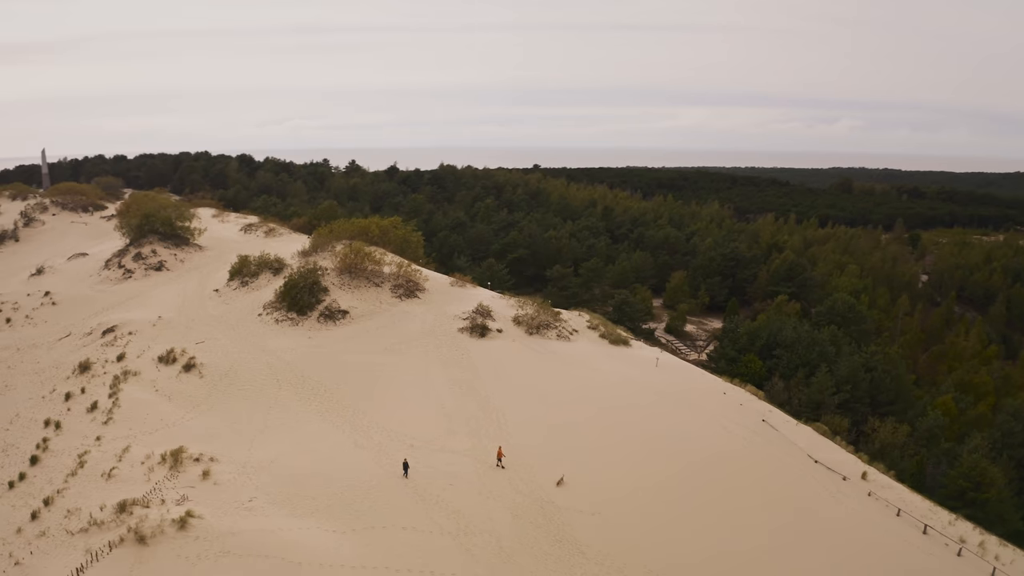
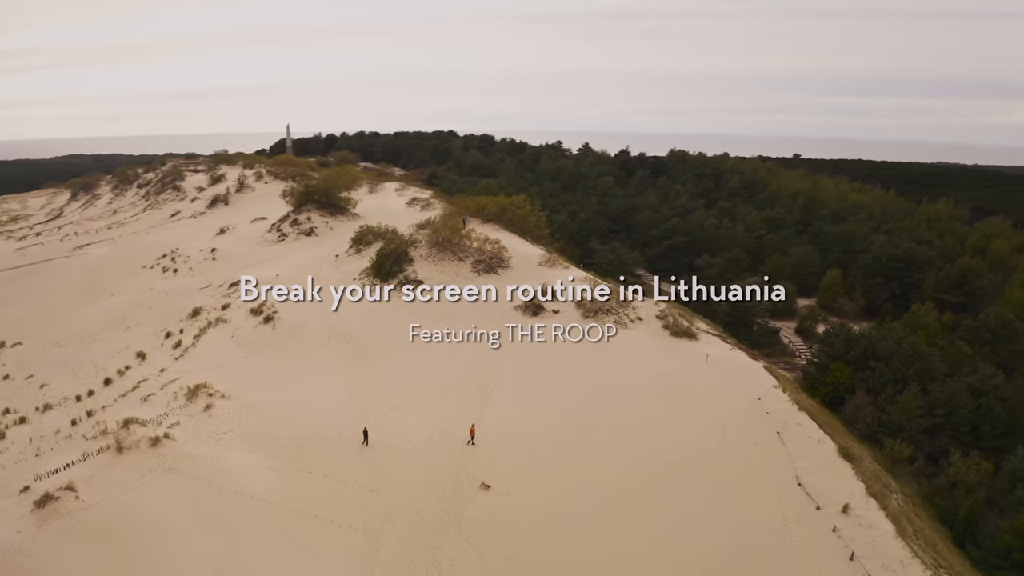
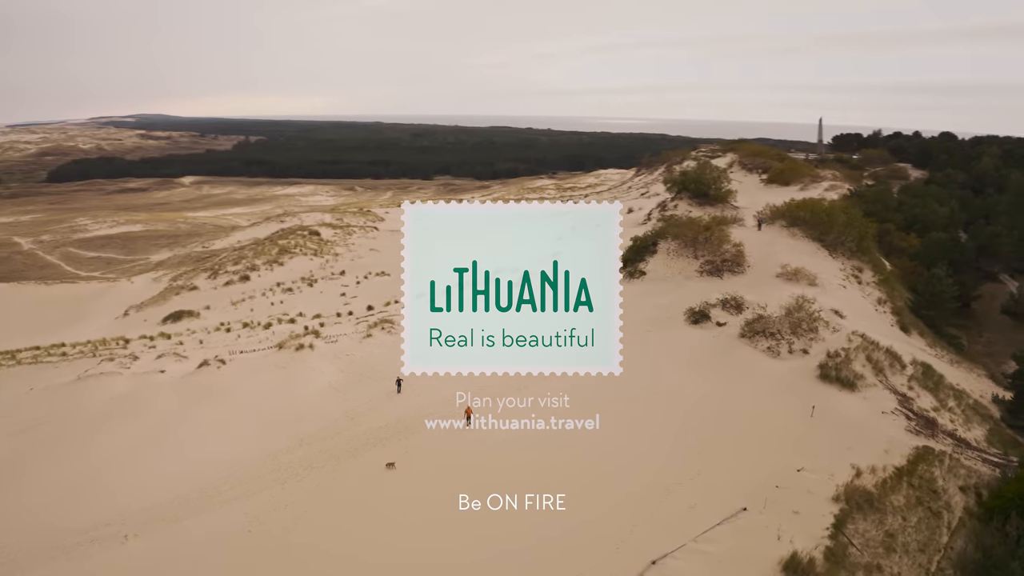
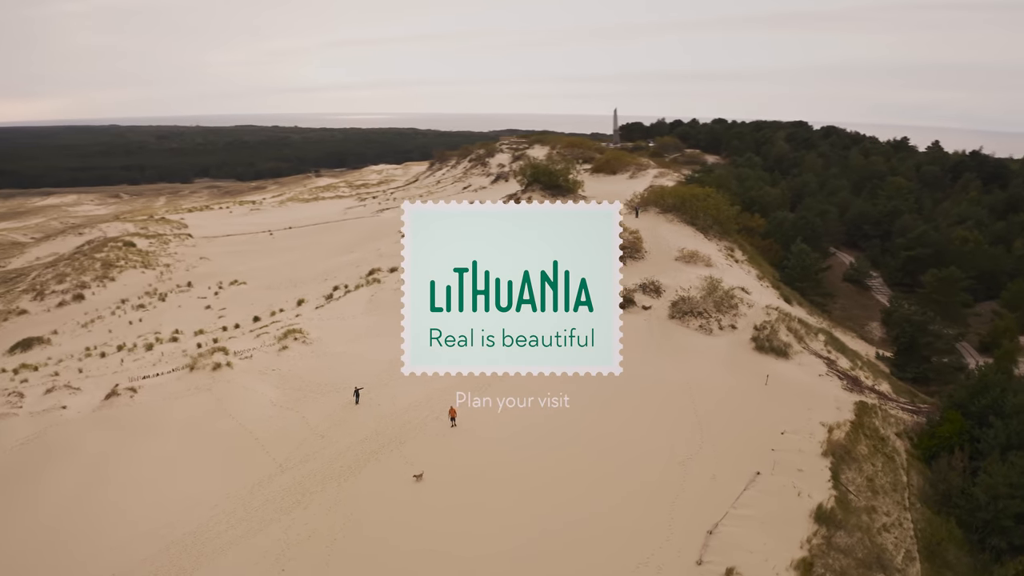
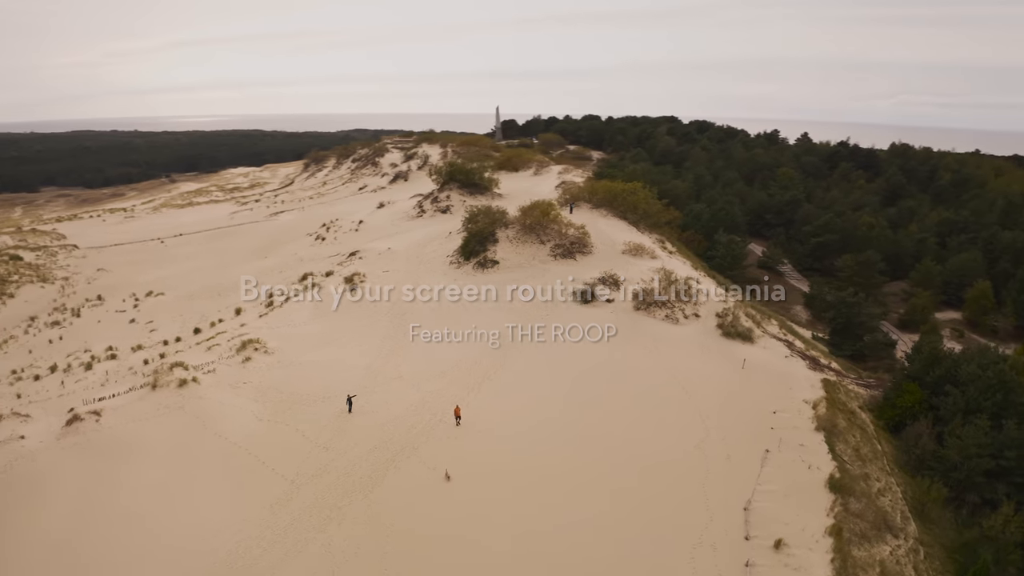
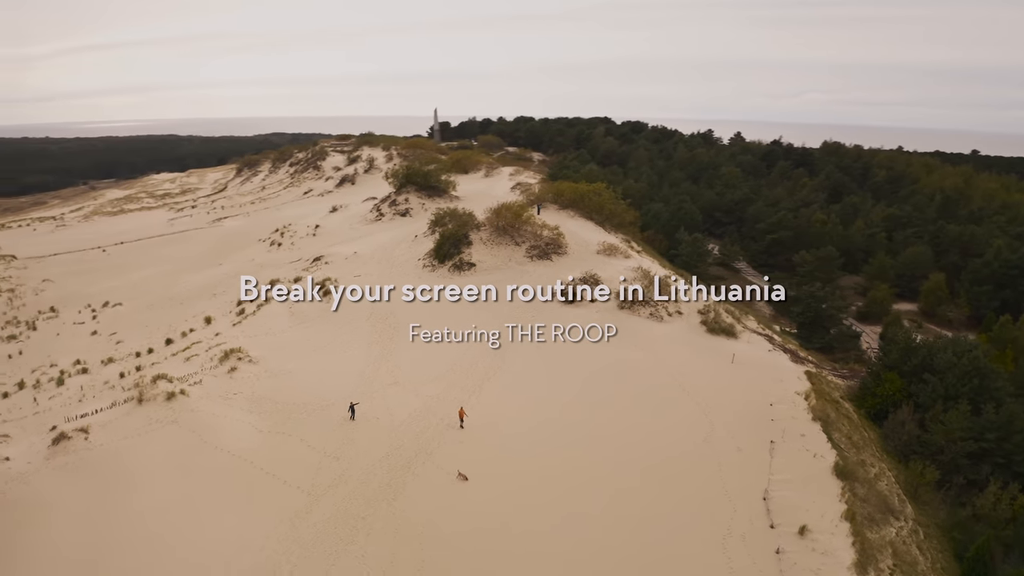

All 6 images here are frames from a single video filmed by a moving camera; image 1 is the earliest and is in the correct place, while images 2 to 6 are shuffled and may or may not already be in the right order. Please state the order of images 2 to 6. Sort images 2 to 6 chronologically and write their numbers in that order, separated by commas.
2, 6, 5, 4, 3
